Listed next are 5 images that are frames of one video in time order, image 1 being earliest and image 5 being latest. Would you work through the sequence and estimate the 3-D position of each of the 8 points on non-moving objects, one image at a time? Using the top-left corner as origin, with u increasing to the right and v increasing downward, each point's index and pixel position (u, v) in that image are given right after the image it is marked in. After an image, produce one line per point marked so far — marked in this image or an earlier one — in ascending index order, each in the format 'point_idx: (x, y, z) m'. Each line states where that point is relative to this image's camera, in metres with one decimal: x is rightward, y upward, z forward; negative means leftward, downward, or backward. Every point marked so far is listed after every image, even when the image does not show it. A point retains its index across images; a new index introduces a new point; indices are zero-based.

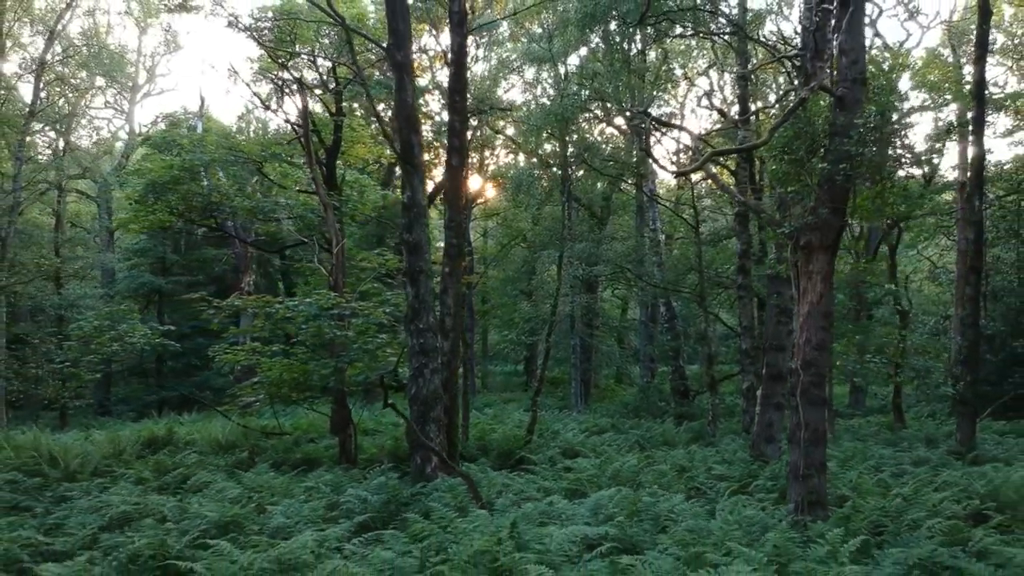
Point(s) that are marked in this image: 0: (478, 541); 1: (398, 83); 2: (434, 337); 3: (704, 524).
0: (-0.2, -1.8, +4.9) m
1: (-1.6, +2.8, +9.7) m
2: (-1.1, -0.7, +9.5) m
3: (+1.6, -2.0, +5.8) m
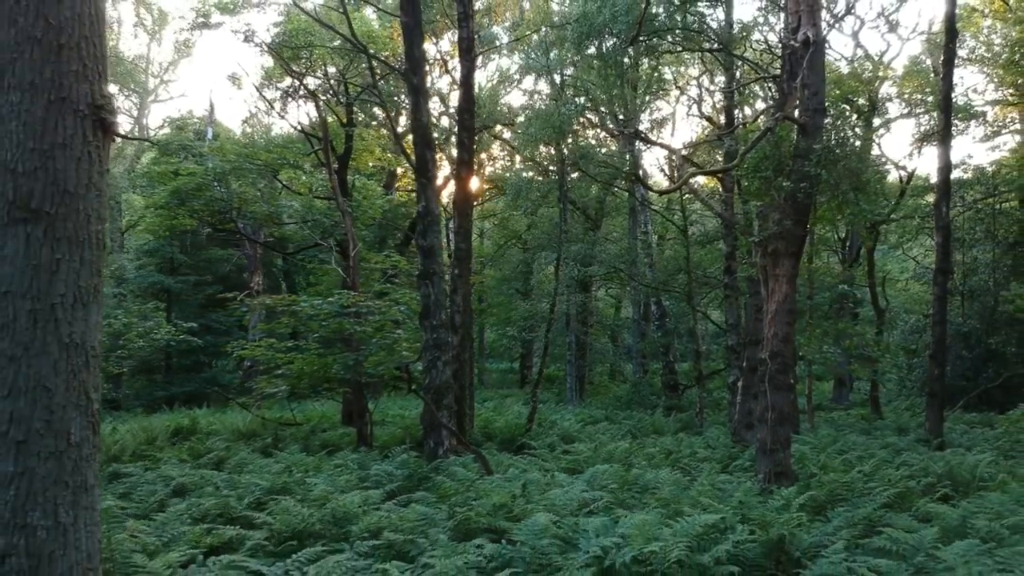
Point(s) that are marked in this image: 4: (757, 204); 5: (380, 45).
0: (-0.1, -1.8, +6.0) m
1: (-1.5, +2.8, +10.7) m
2: (-1.0, -0.7, +10.5) m
3: (+1.7, -2.0, +6.9) m
4: (+3.3, +1.1, +9.4) m
5: (-3.4, +6.3, +18.0) m
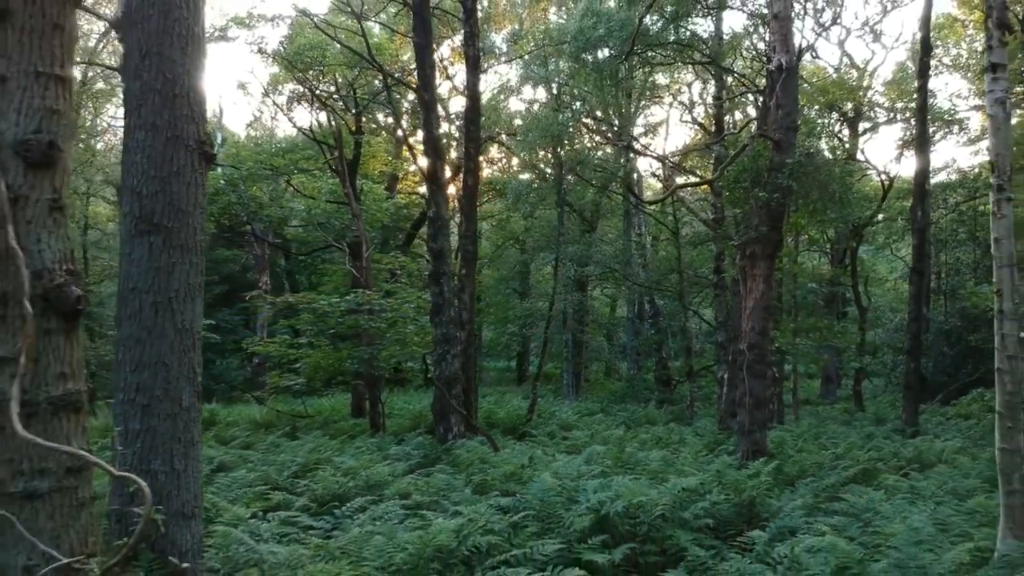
0: (0.0, -1.8, +6.9) m
1: (-1.4, +2.8, +11.6) m
2: (-0.9, -0.6, +11.4) m
3: (+1.8, -2.0, +7.8) m
4: (+3.3, +1.1, +10.3) m
5: (-3.4, +6.3, +18.9) m
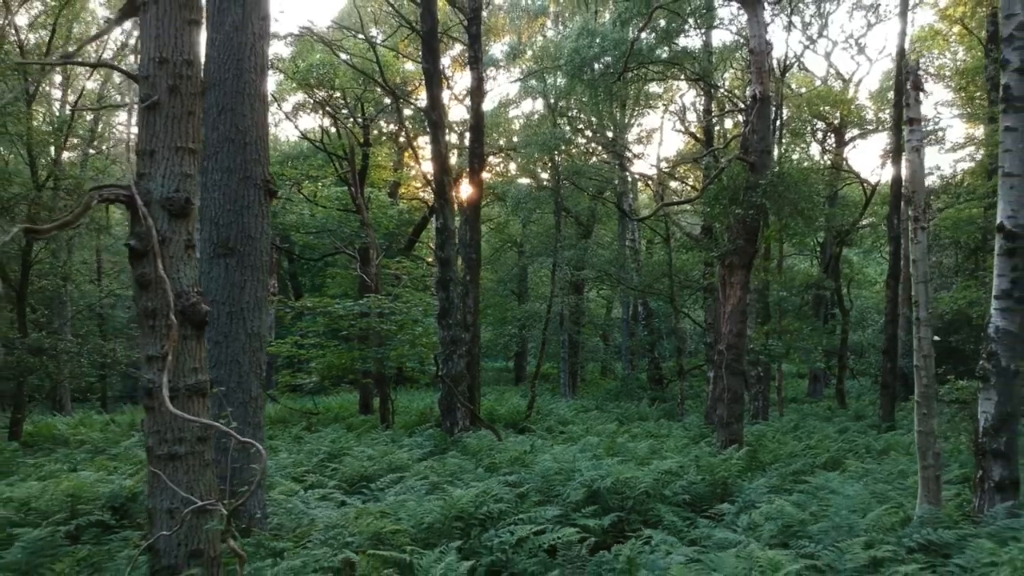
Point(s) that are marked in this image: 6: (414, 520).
0: (0.0, -1.9, +7.9) m
1: (-1.4, +2.7, +12.6) m
2: (-0.9, -0.7, +12.4) m
3: (+1.8, -2.1, +8.8) m
4: (+3.4, +1.1, +11.3) m
5: (-3.4, +6.2, +19.9) m
6: (-0.7, -1.7, +5.3) m
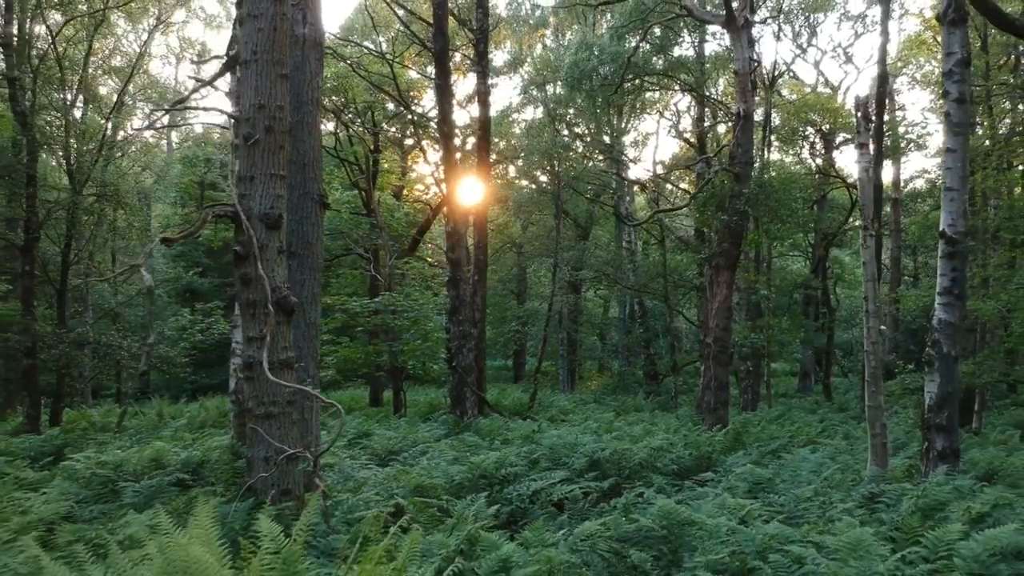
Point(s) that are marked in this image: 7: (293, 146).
0: (+0.1, -1.8, +8.9) m
1: (-1.3, +2.7, +13.6) m
2: (-0.8, -0.7, +13.4) m
3: (+1.9, -2.0, +9.9) m
4: (+3.5, +1.1, +12.4) m
5: (-3.3, +6.2, +20.9) m
6: (-0.6, -1.7, +6.3) m
7: (-2.0, +1.3, +6.3) m
